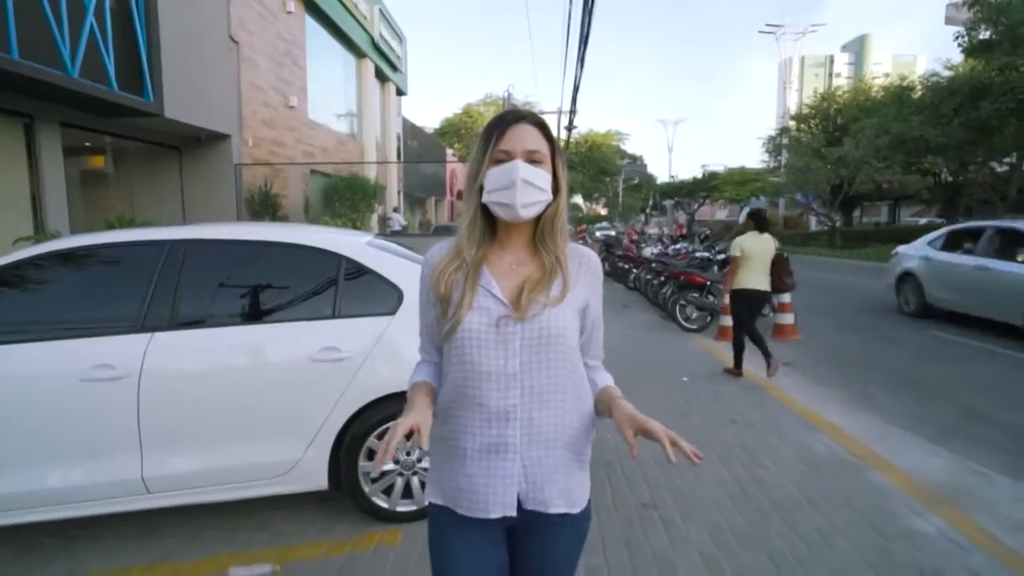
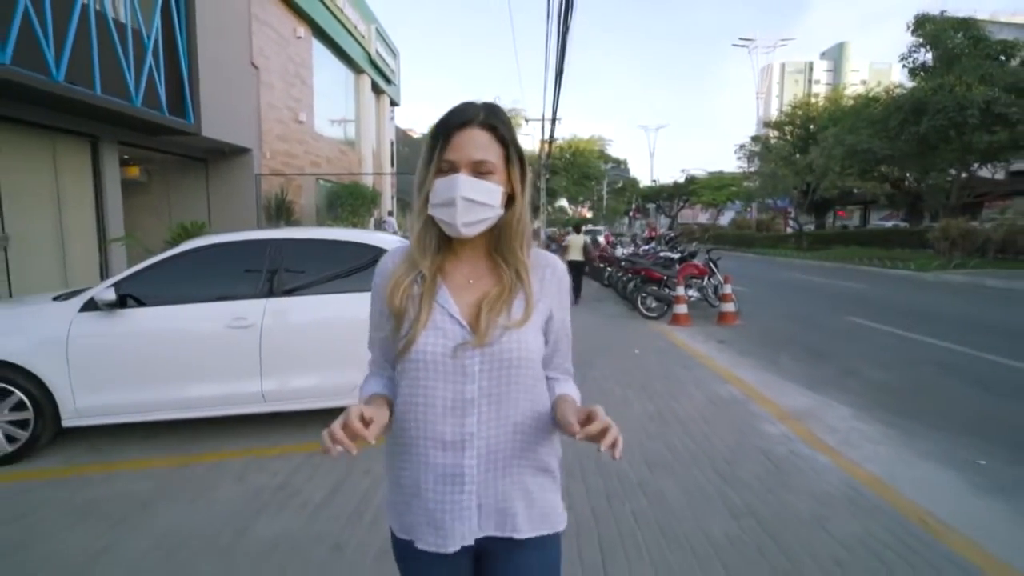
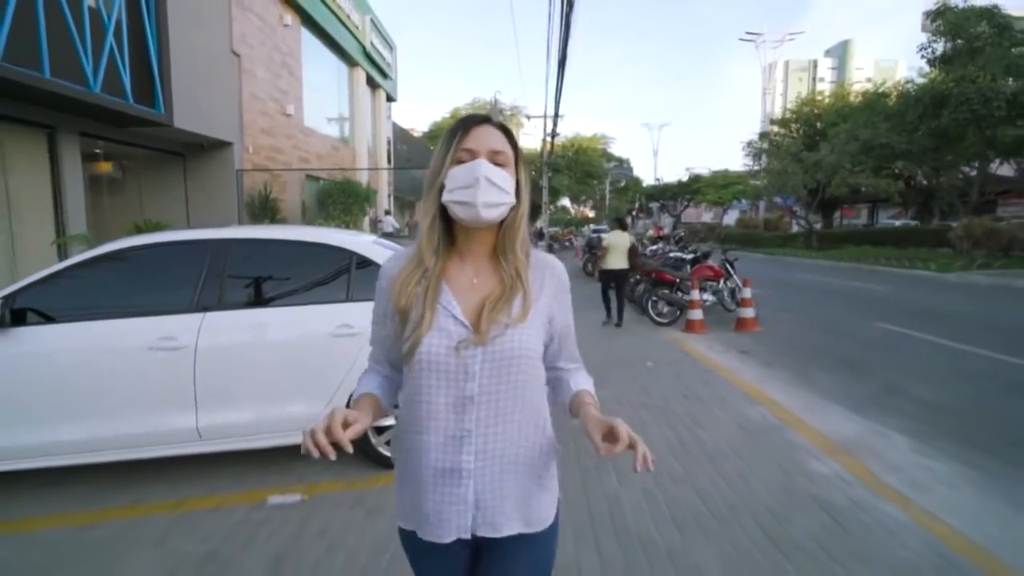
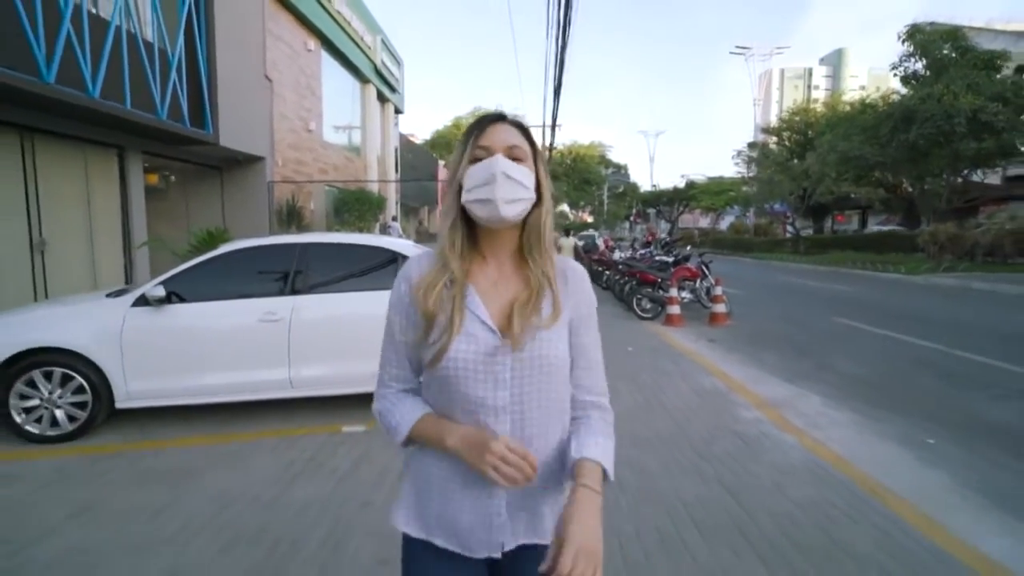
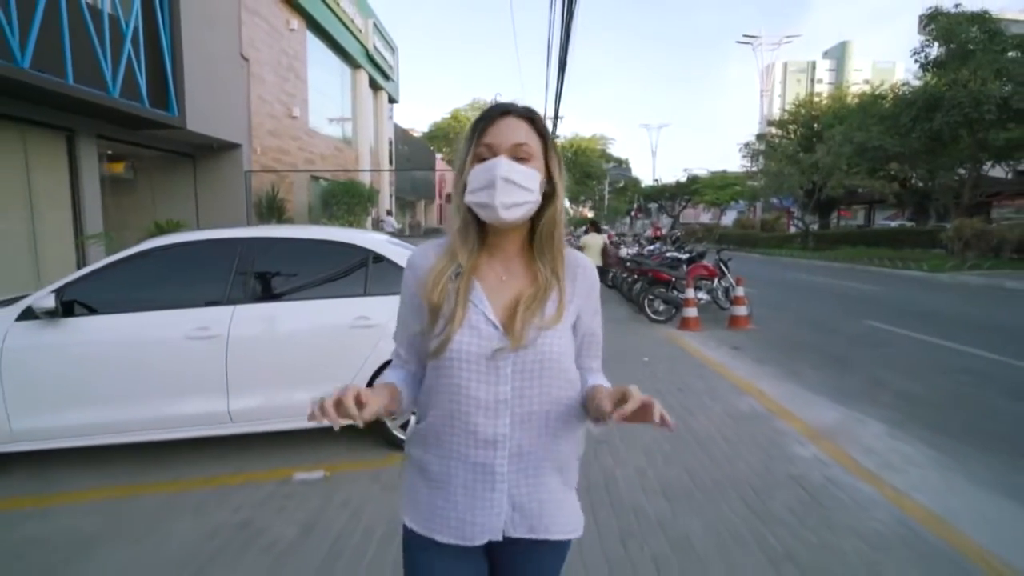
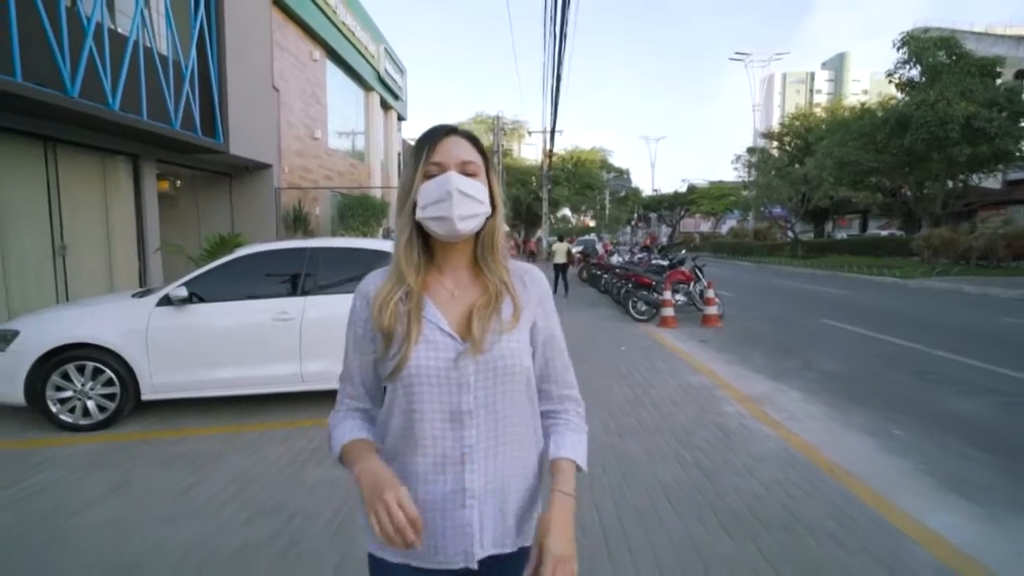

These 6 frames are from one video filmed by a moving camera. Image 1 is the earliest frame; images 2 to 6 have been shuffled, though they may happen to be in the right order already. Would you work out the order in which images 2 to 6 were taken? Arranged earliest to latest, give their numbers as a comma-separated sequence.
3, 5, 2, 4, 6
